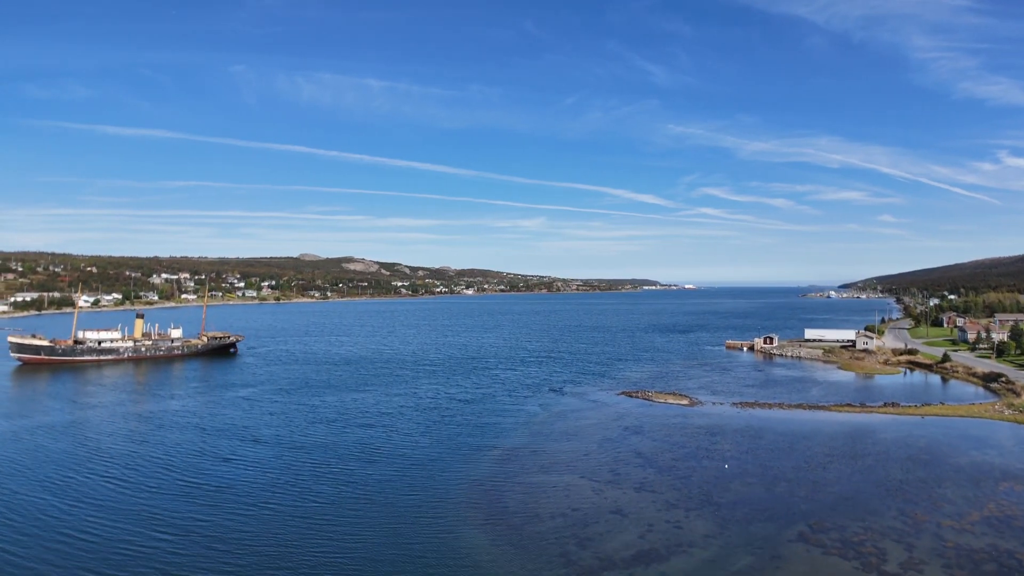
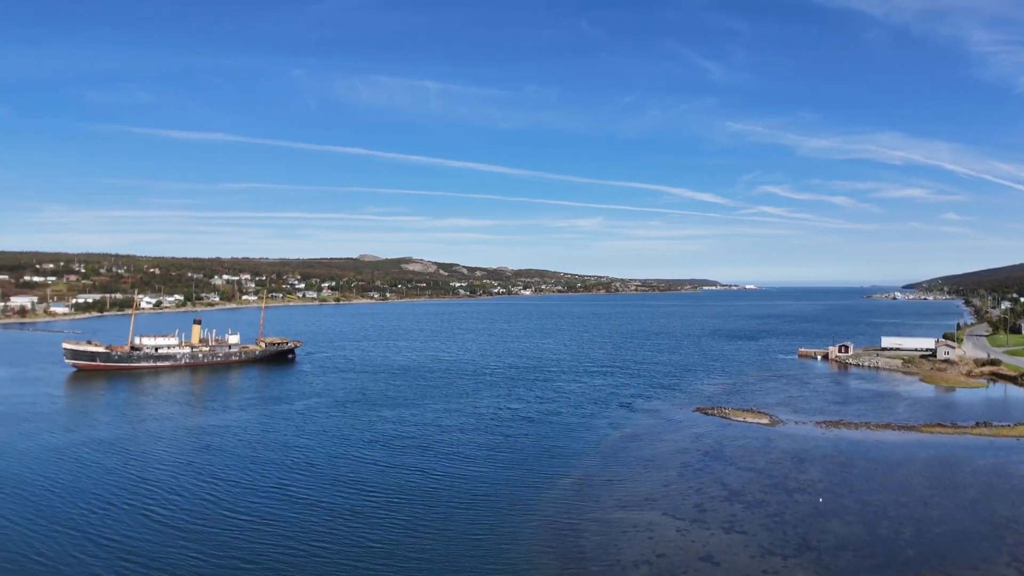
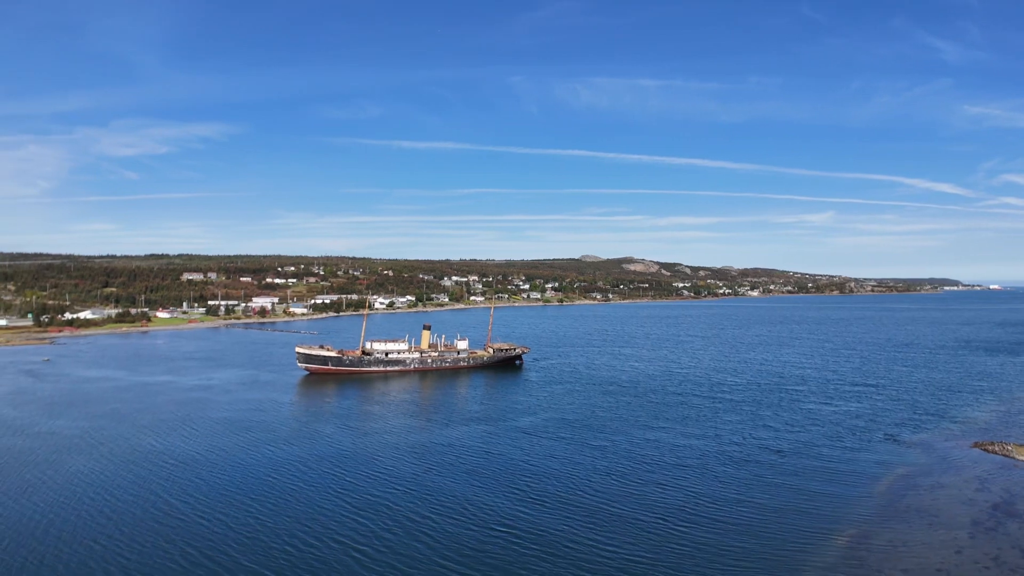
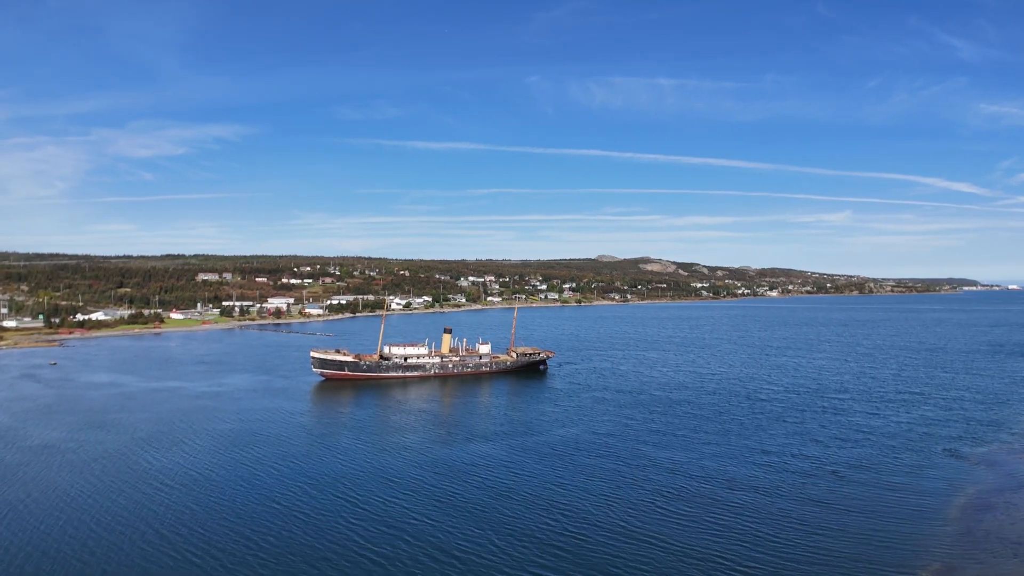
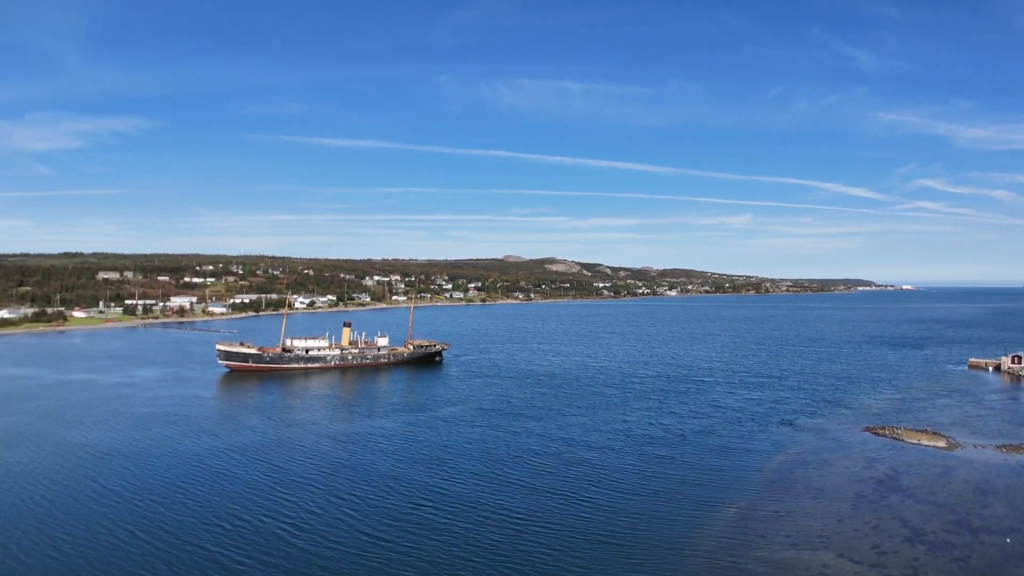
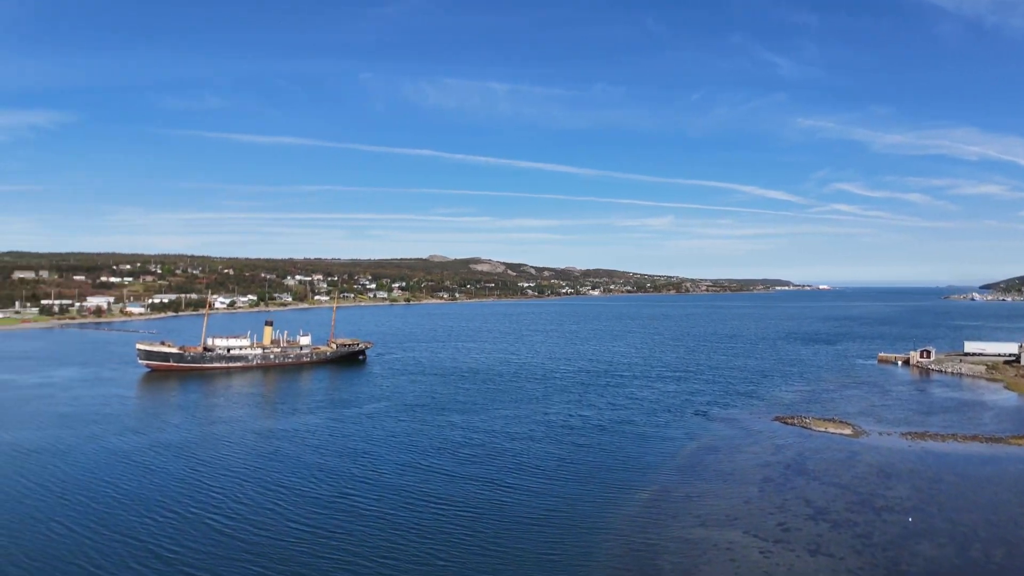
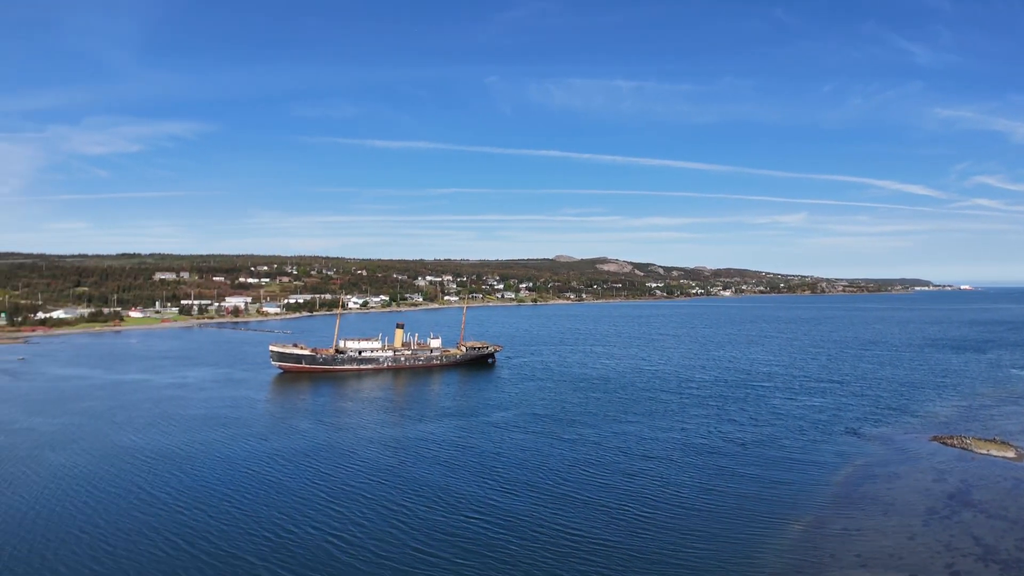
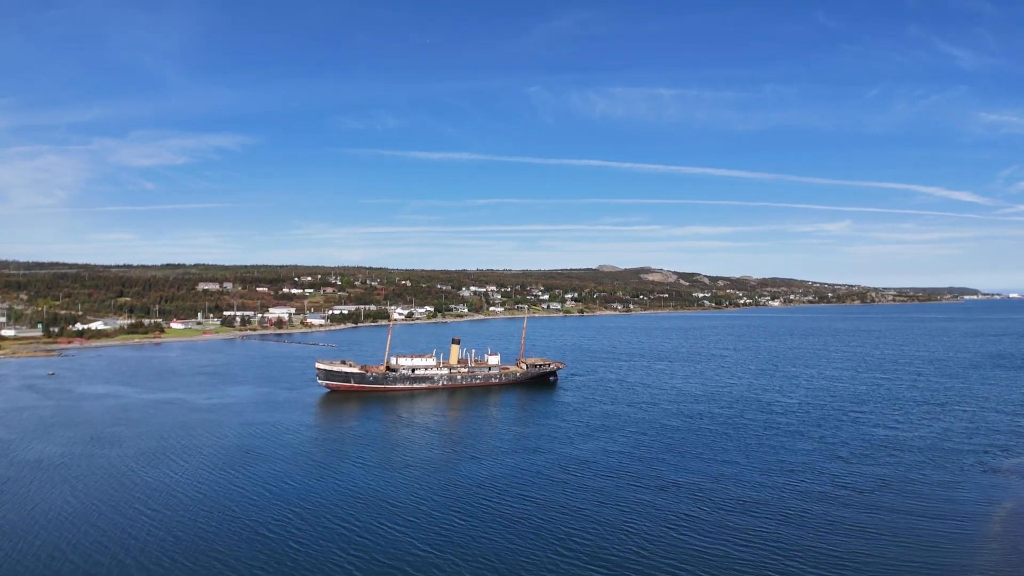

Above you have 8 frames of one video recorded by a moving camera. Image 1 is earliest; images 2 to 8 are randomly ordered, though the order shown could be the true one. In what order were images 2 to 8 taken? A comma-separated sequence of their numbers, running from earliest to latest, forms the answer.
2, 6, 5, 7, 3, 4, 8
